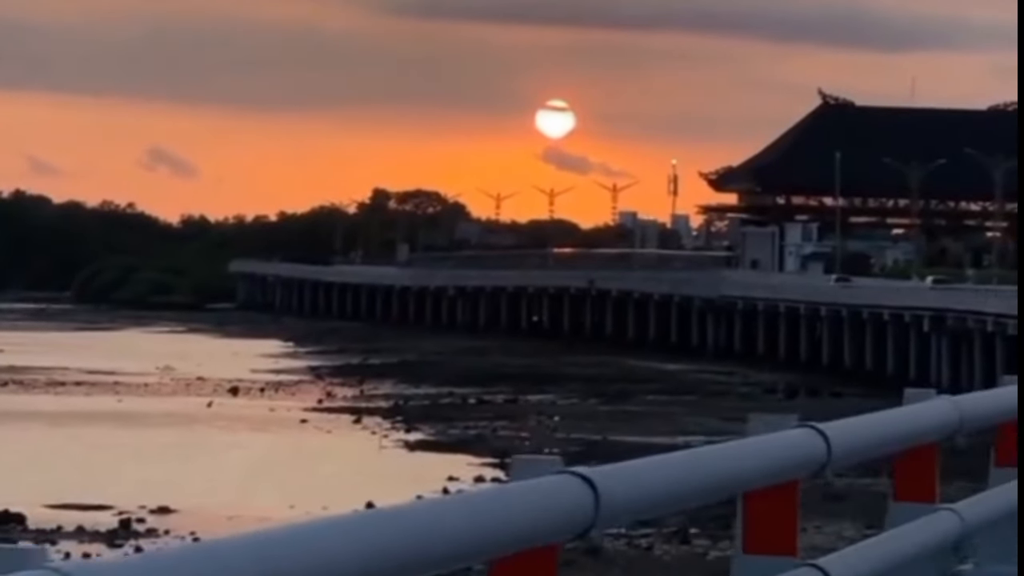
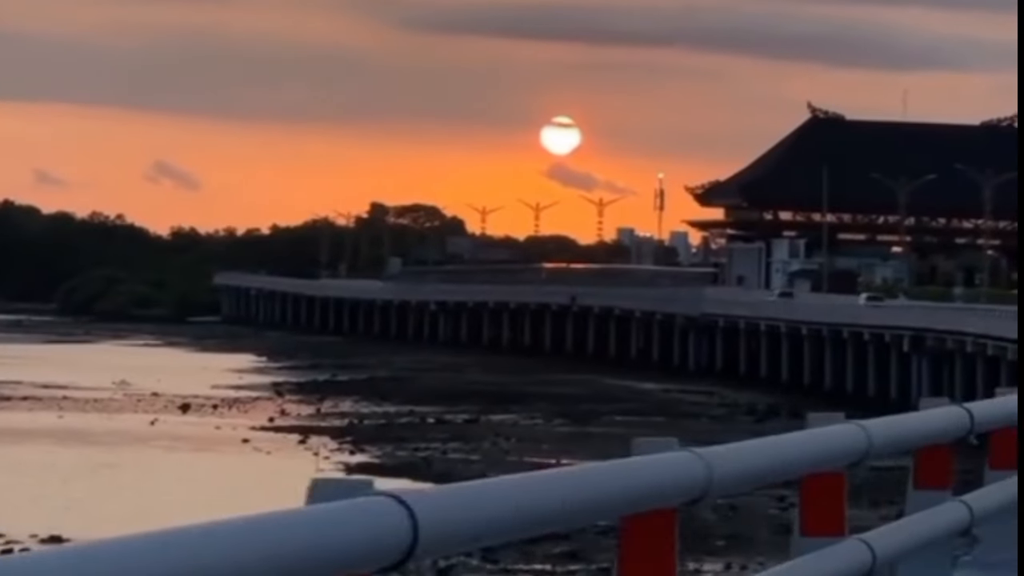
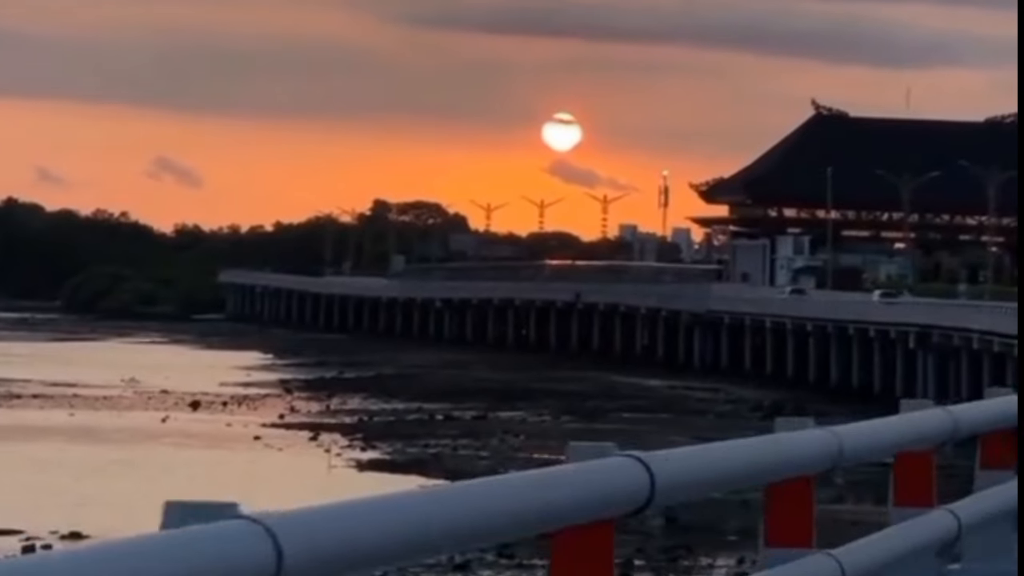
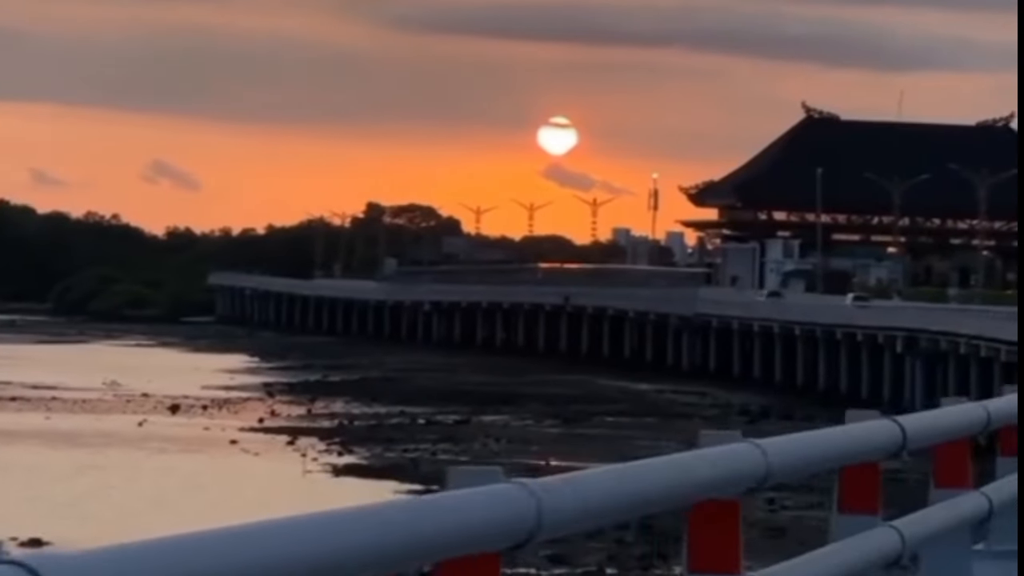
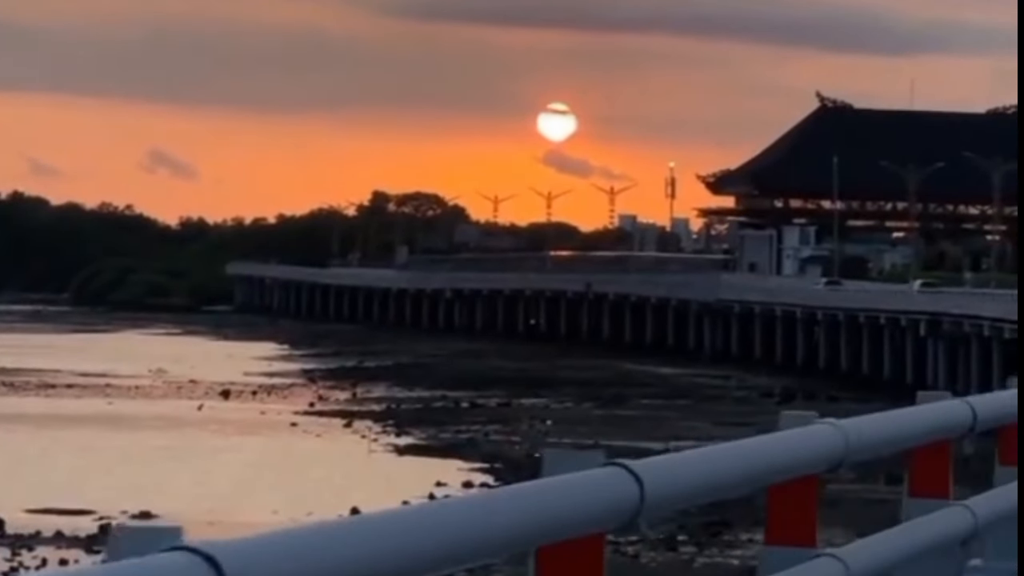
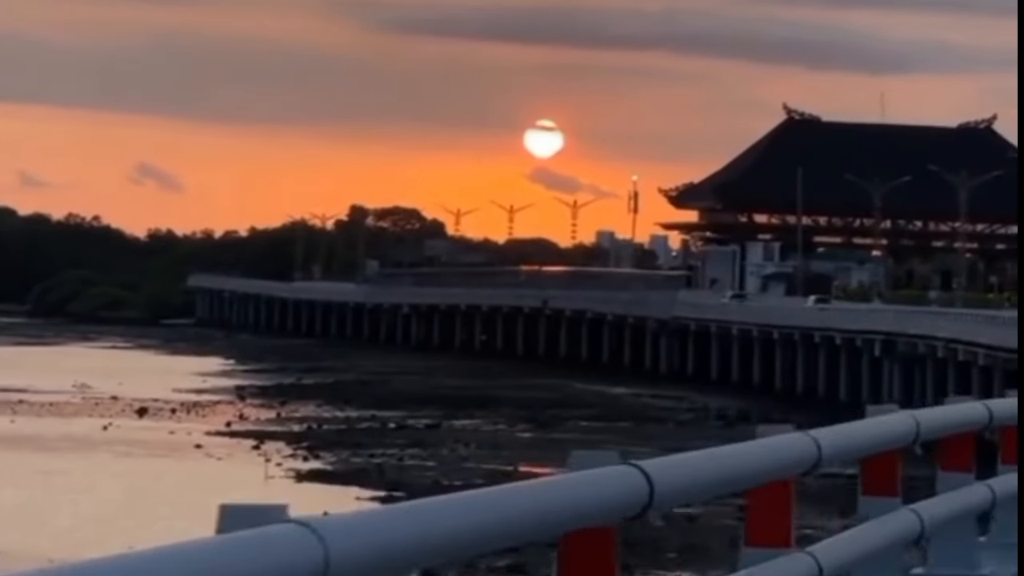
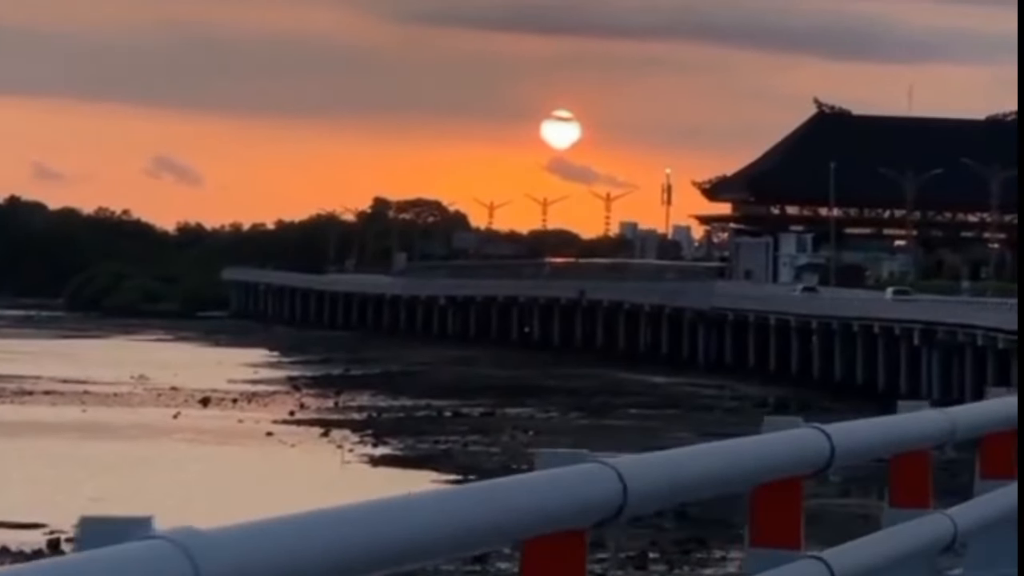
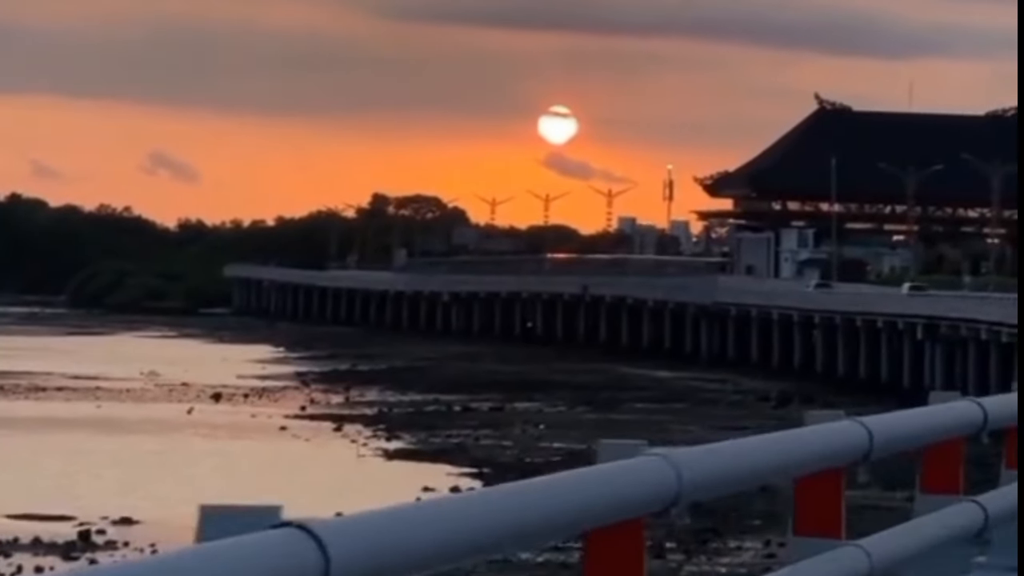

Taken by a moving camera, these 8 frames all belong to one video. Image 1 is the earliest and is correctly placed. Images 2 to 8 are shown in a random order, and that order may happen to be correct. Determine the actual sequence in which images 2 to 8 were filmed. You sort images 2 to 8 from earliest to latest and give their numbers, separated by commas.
5, 8, 7, 3, 2, 4, 6
